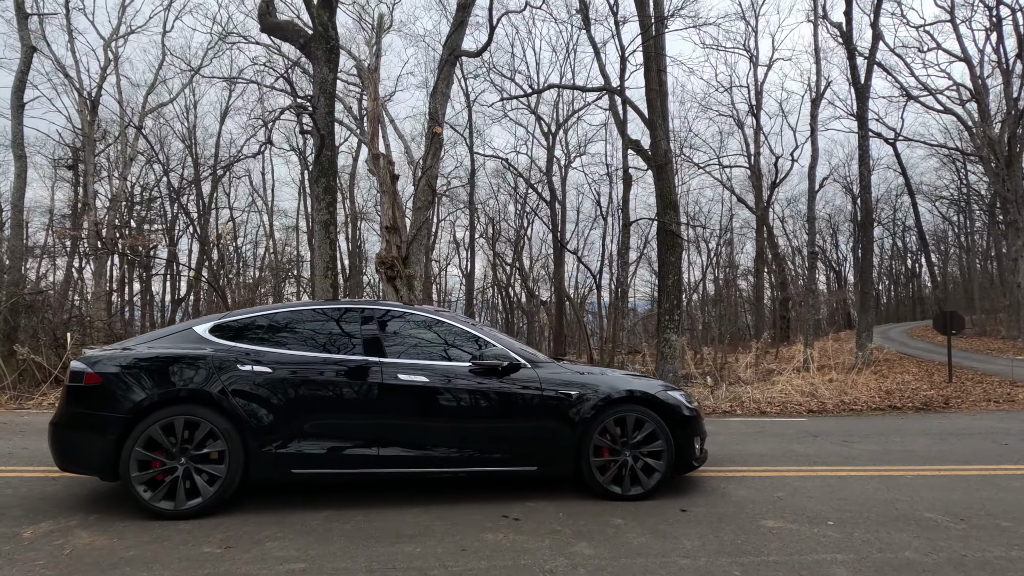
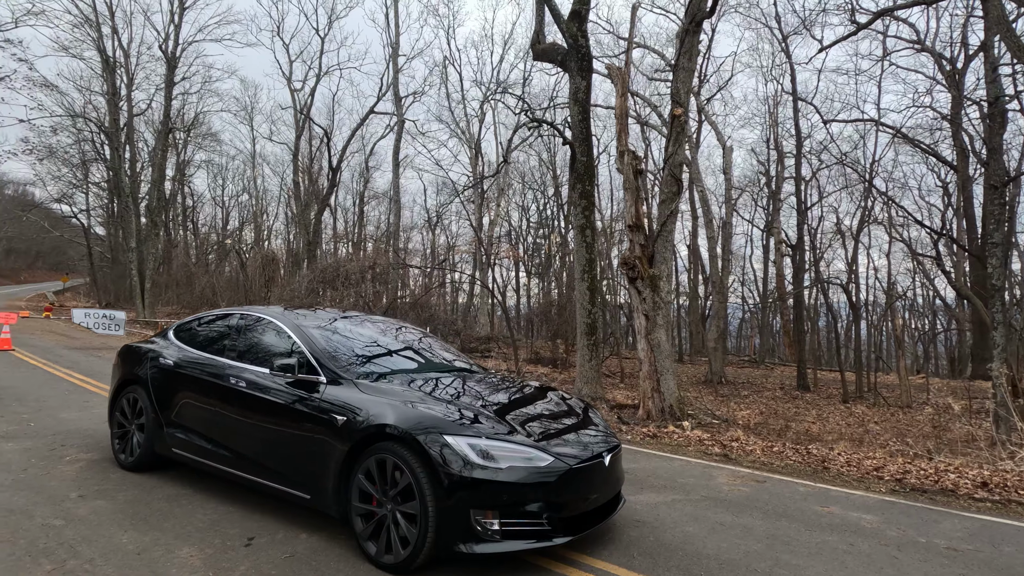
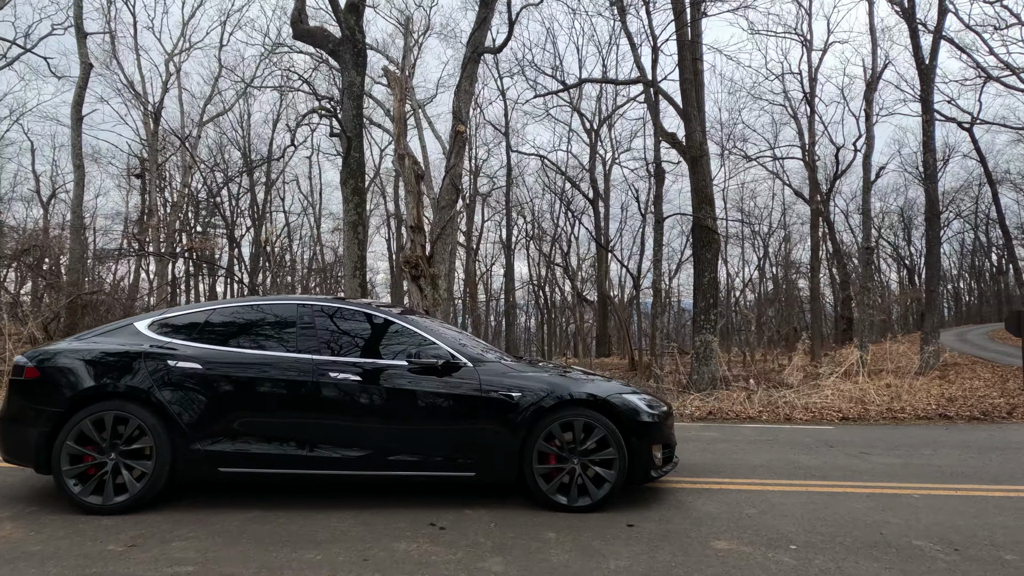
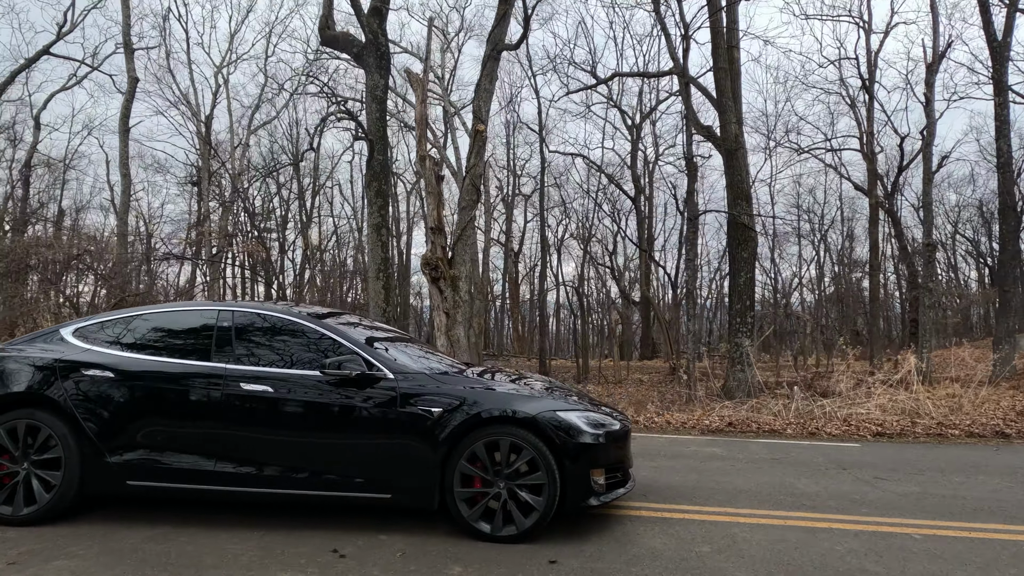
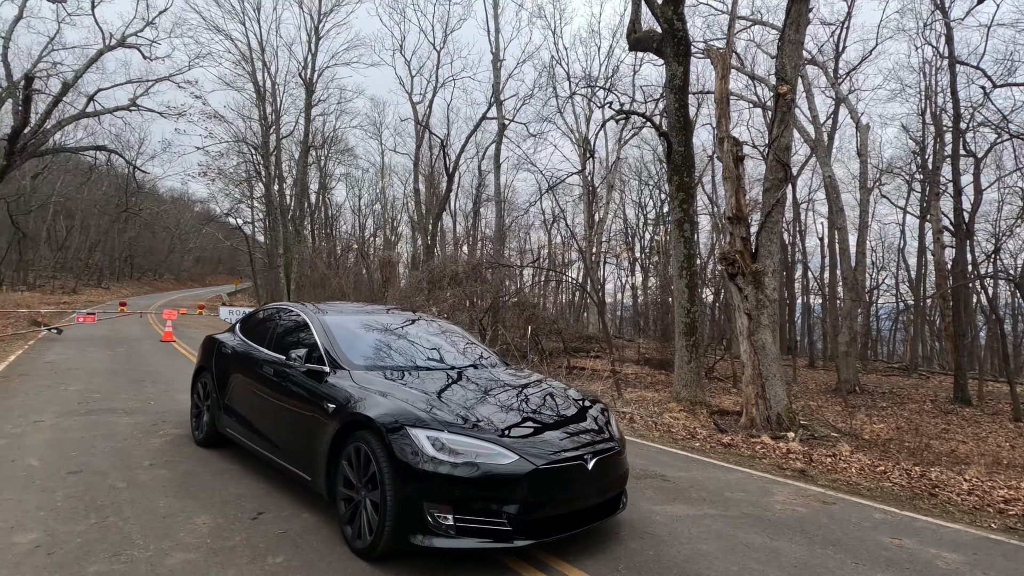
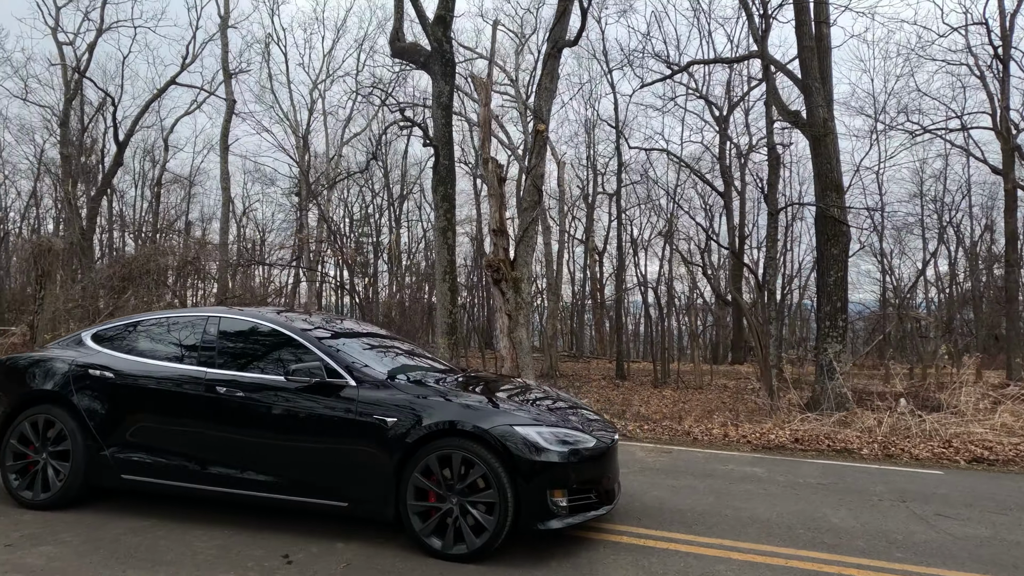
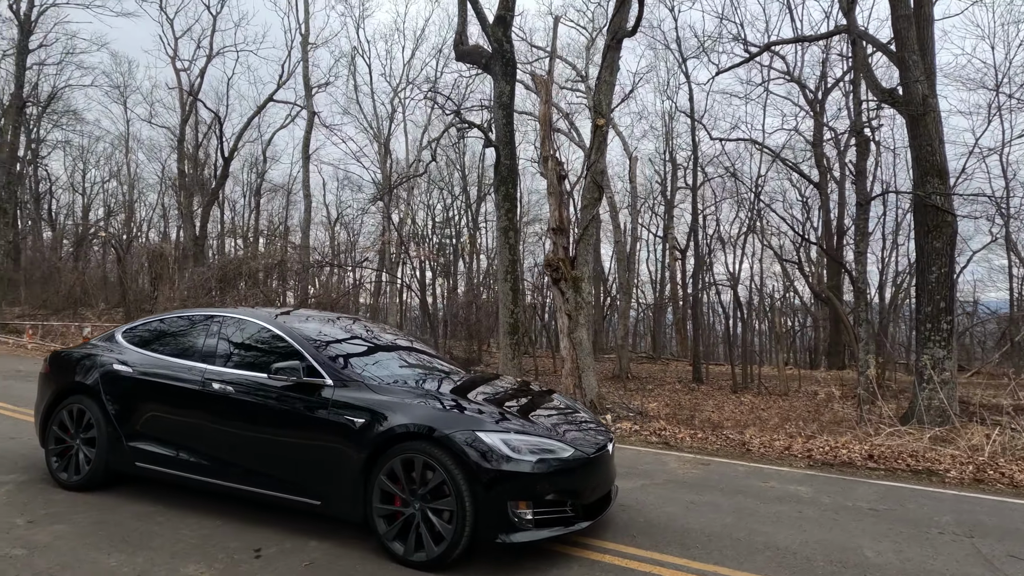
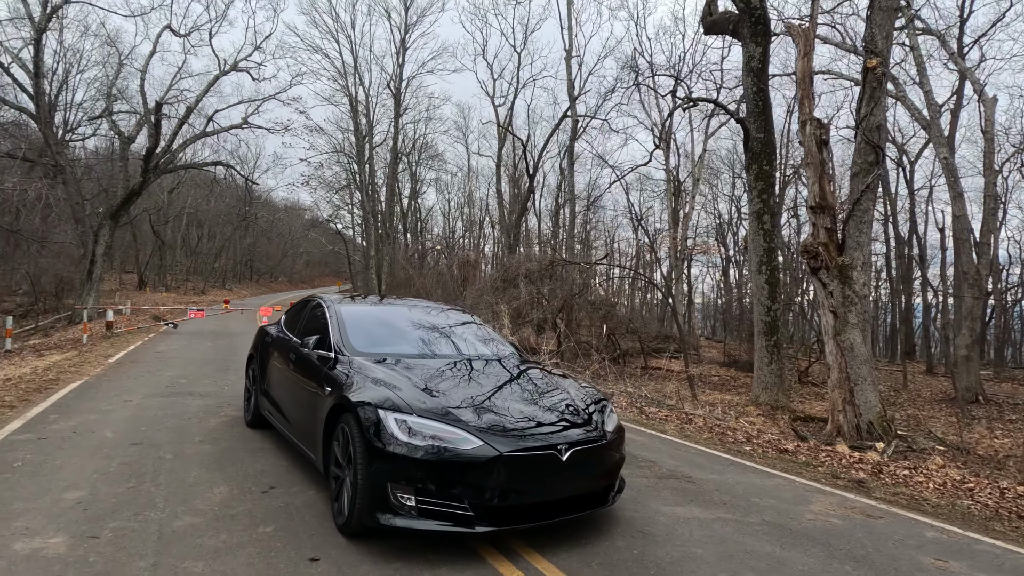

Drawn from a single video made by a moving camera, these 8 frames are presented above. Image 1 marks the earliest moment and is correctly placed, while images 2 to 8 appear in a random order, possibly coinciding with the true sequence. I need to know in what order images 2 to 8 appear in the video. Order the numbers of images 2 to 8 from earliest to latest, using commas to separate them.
3, 4, 6, 7, 2, 5, 8
